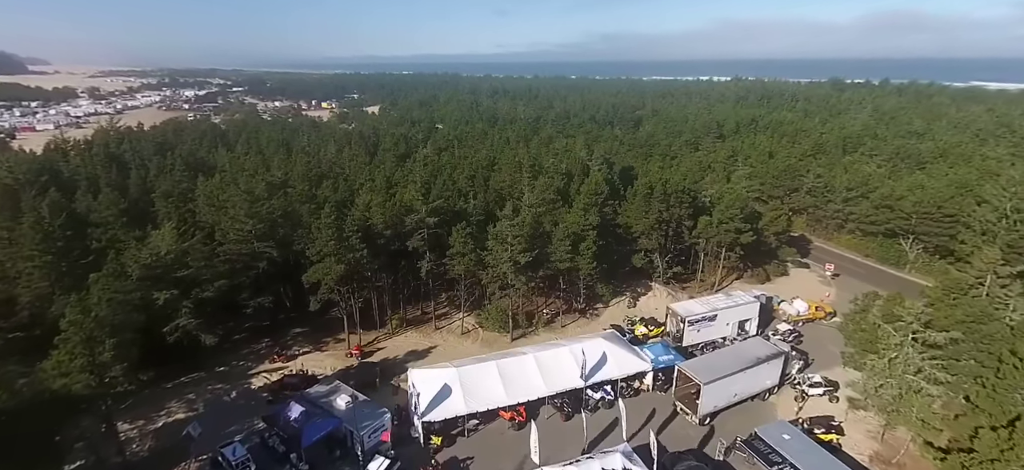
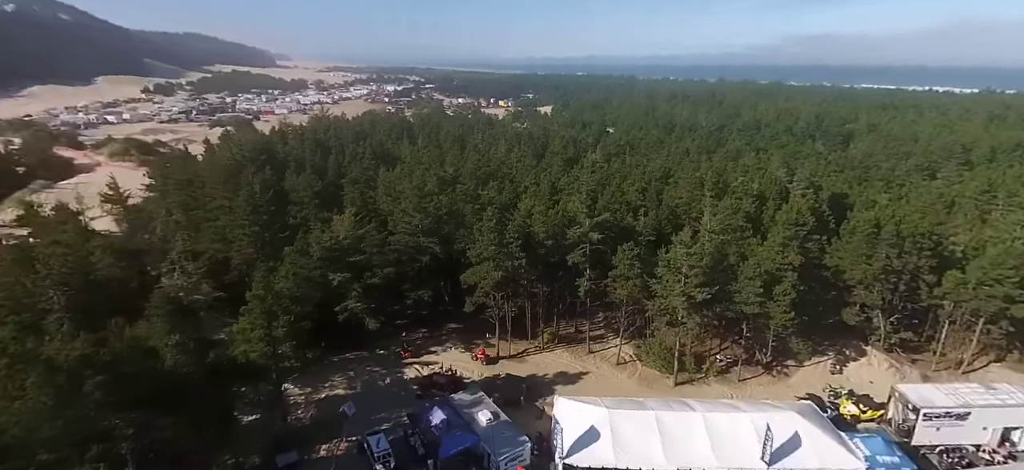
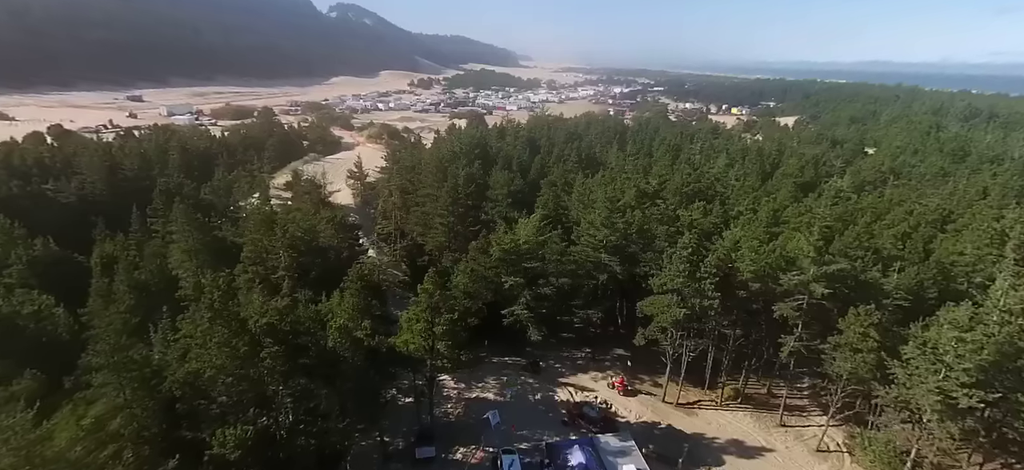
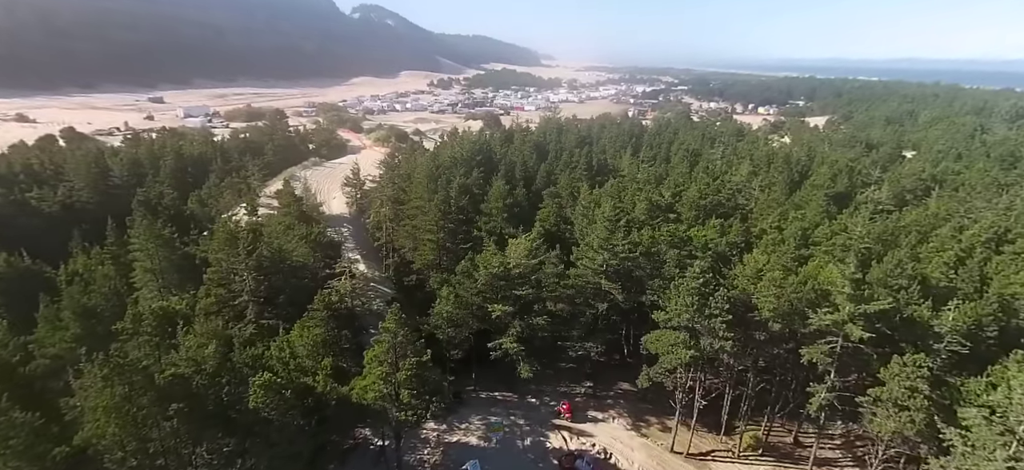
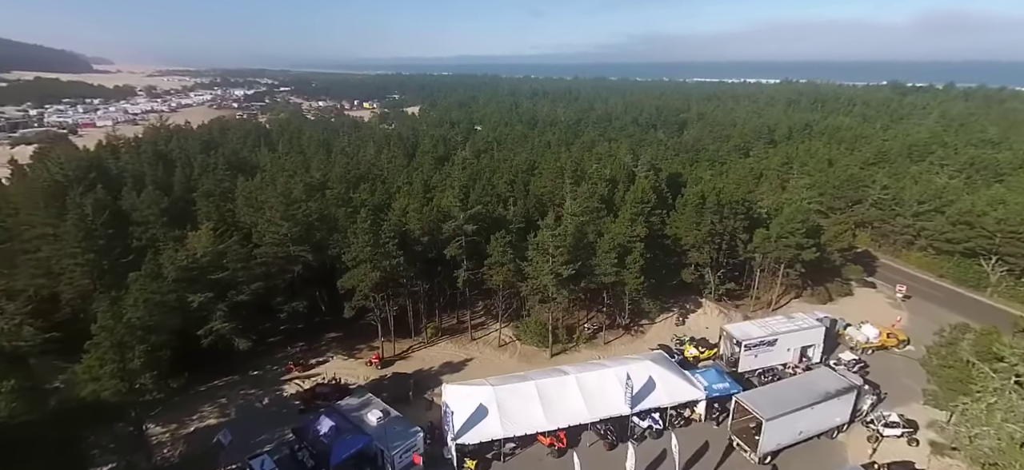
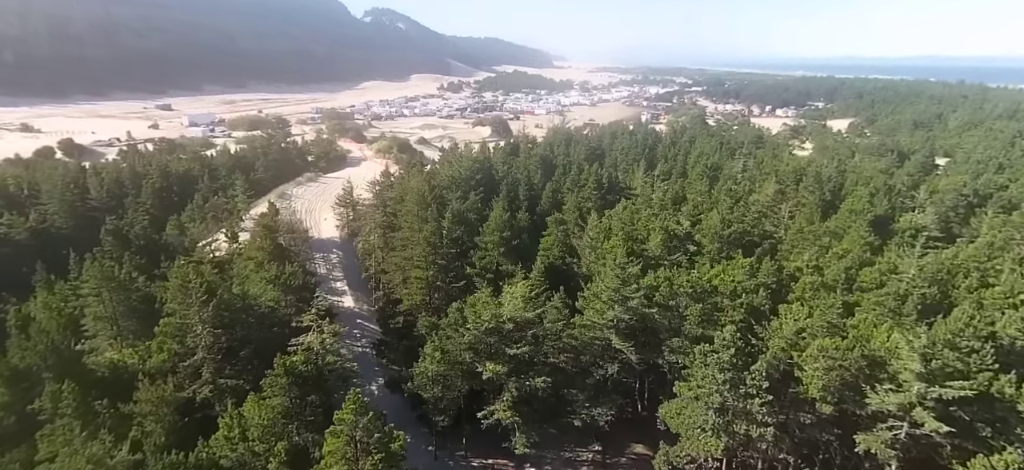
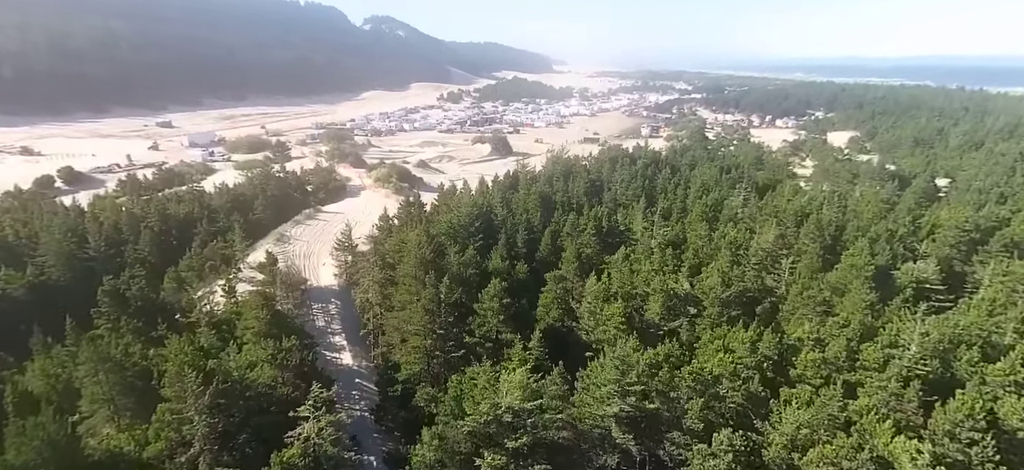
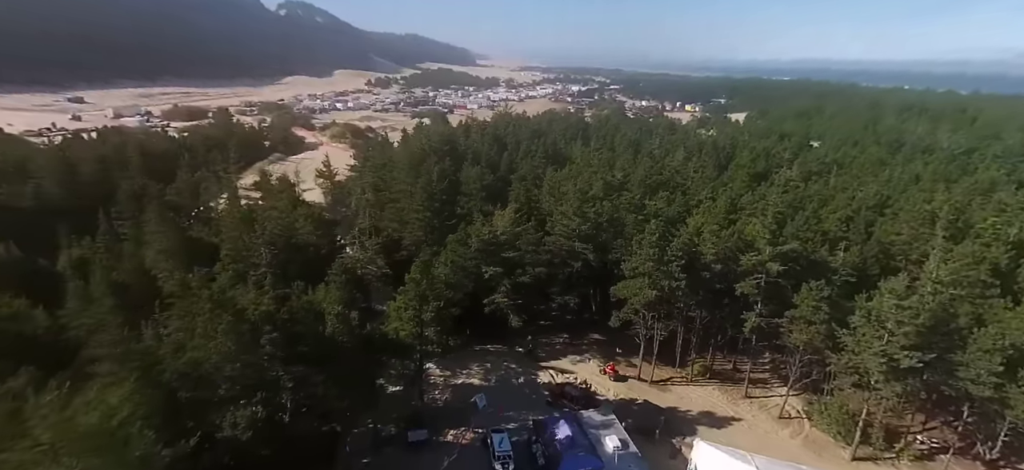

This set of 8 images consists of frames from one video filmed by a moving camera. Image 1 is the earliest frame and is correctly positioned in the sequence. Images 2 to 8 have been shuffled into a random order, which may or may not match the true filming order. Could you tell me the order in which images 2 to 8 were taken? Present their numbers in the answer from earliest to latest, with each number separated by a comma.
5, 2, 8, 3, 4, 6, 7
